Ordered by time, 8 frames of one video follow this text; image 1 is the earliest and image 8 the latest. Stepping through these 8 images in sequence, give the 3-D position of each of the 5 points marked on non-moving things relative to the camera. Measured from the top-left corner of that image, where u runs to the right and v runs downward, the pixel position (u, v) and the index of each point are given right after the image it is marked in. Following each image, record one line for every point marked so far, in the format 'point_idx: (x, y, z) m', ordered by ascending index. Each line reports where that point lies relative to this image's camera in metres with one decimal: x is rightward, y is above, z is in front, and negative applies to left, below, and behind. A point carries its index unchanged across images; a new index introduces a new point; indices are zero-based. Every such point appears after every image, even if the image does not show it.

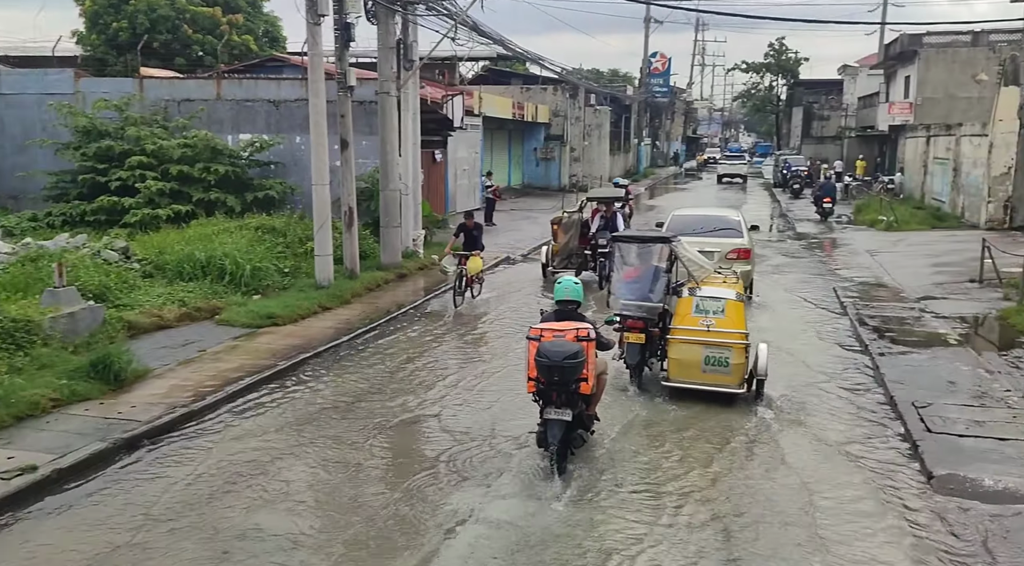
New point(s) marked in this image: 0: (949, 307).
0: (+6.0, -0.3, +13.2) m
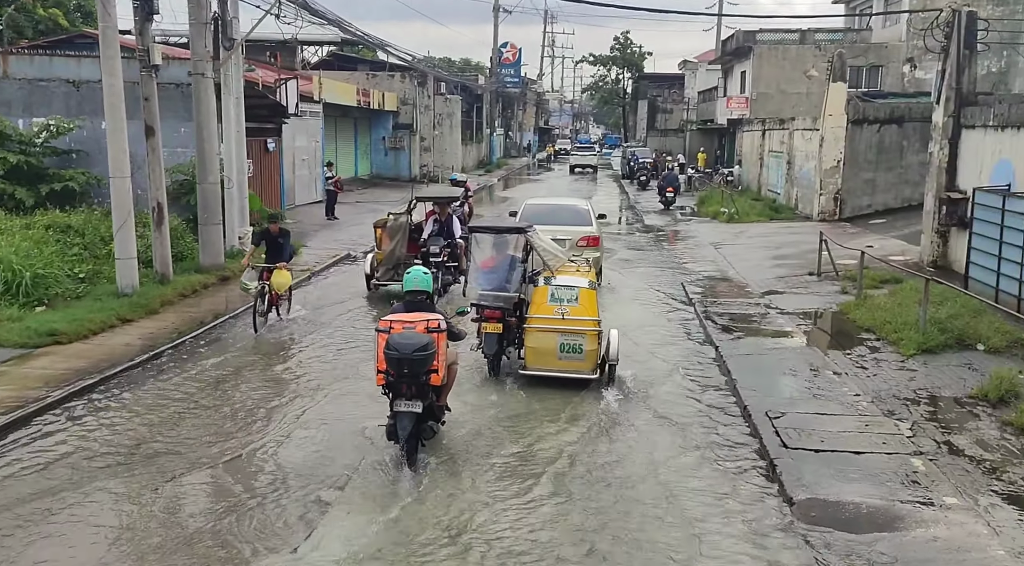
0: (+3.8, -0.3, +13.1) m
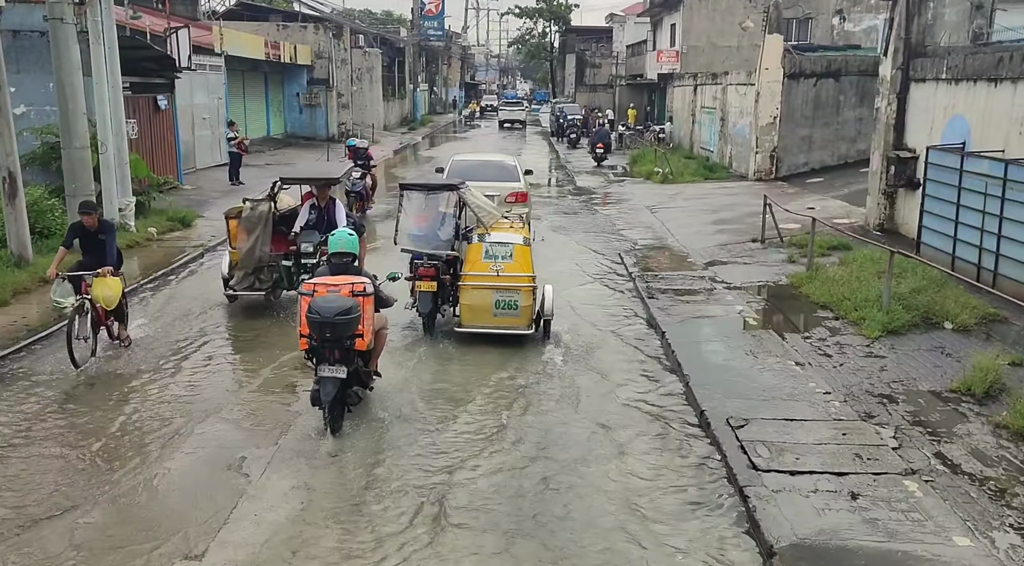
0: (+2.8, +0.1, +12.0) m
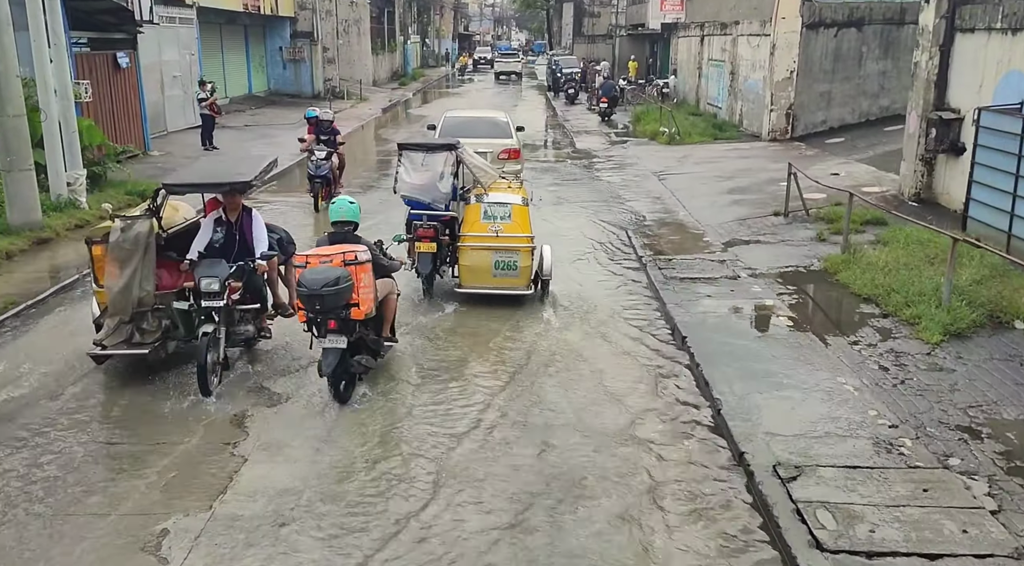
0: (+2.8, +0.3, +10.5) m
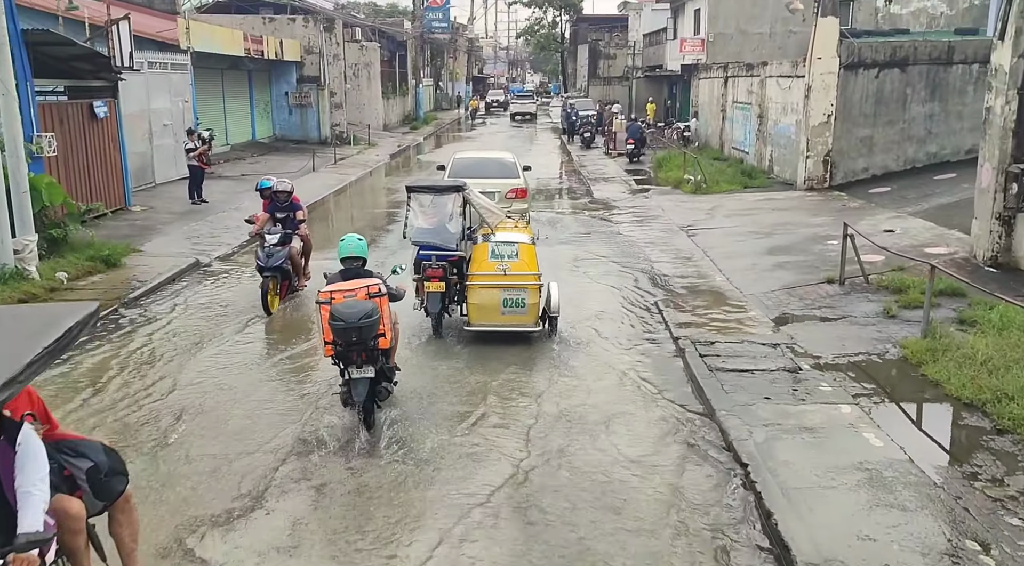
0: (+2.9, -0.5, +8.8) m
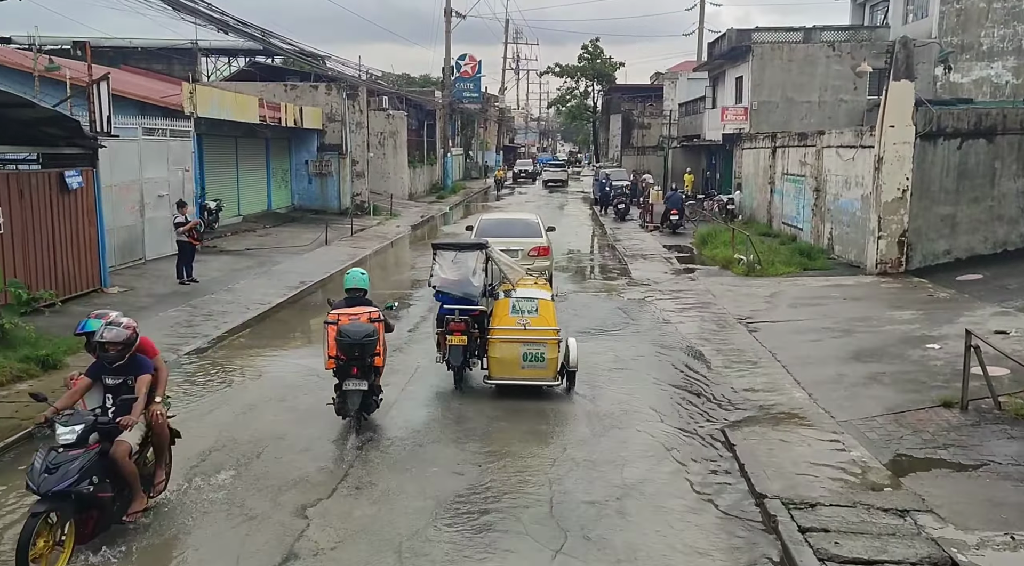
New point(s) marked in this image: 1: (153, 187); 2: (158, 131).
0: (+3.1, -1.5, +6.3) m
1: (-6.9, +1.9, +18.5) m
2: (-7.0, +3.0, +19.2) m
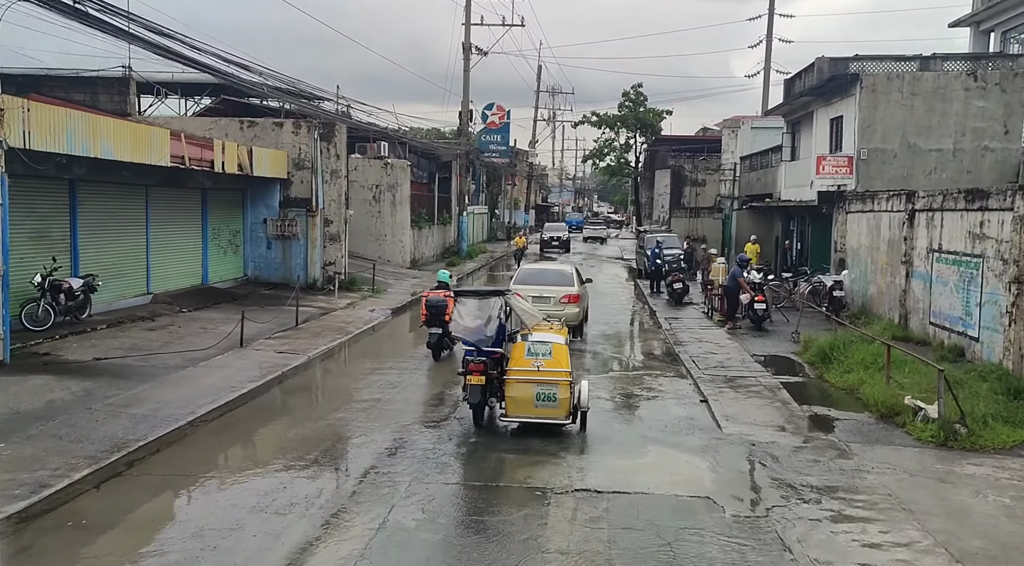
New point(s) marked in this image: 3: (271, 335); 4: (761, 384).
0: (+2.5, -2.5, -2.2) m
1: (-6.9, +0.2, +10.6) m
2: (-7.0, +1.4, +11.3) m
3: (-4.3, -1.0, +16.9) m
4: (+3.5, -1.5, +13.6) m
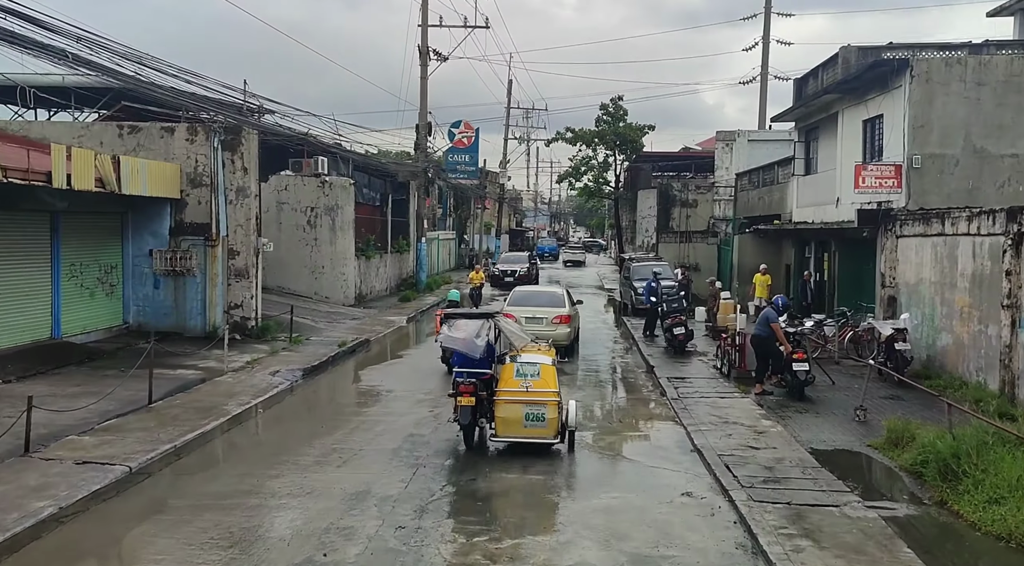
0: (+2.3, -2.8, -7.7) m
1: (-7.5, -0.4, +4.9) m
2: (-7.6, +0.7, +5.6) m
3: (-5.0, -1.7, +11.3) m
4: (+2.9, -2.1, +8.1) m
